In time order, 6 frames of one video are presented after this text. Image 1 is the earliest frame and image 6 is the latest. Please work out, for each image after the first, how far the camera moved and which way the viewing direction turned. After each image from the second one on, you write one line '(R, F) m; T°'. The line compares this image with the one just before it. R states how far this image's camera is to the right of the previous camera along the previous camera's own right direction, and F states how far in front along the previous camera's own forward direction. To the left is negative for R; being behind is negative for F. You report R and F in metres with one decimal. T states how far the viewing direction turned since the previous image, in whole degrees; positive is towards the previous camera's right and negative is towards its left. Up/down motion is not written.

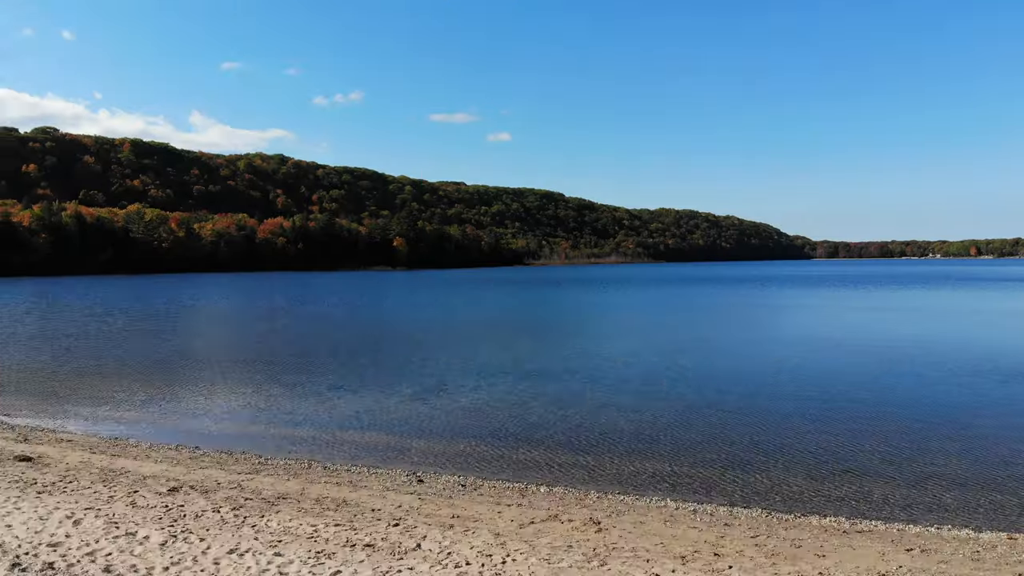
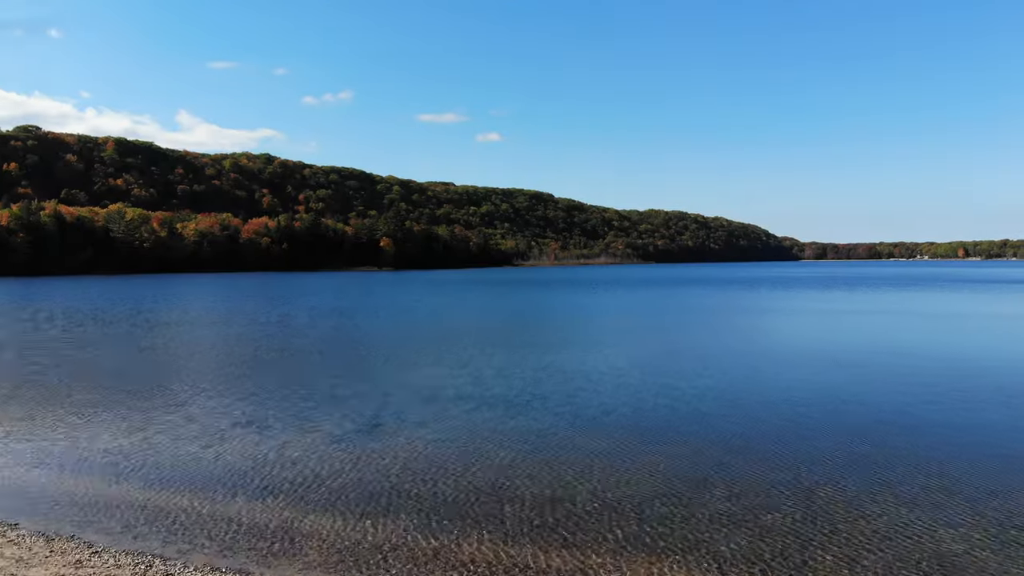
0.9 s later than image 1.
(+0.1, +0.9) m; +1°
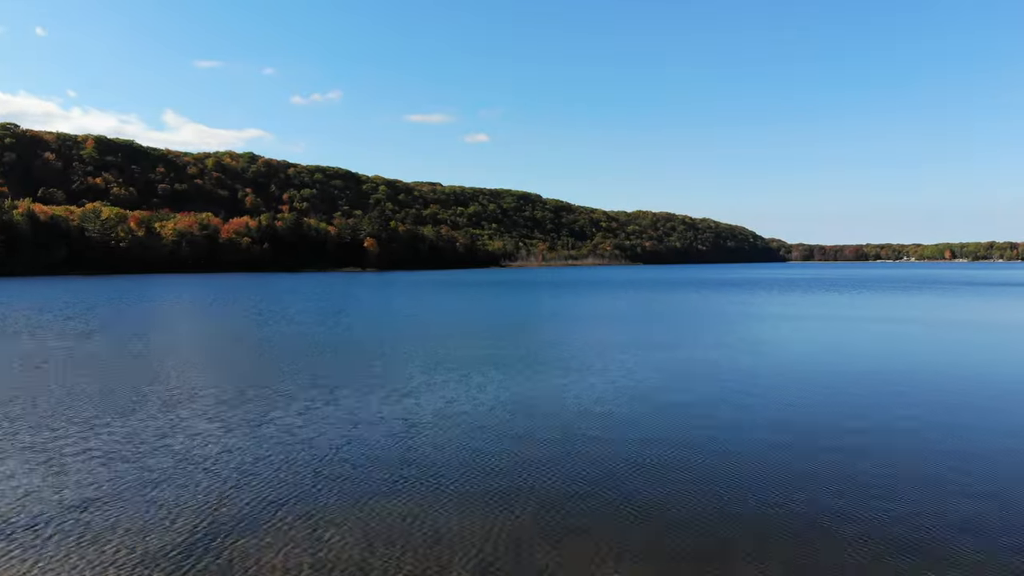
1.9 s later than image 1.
(+0.1, +1.3) m; +1°
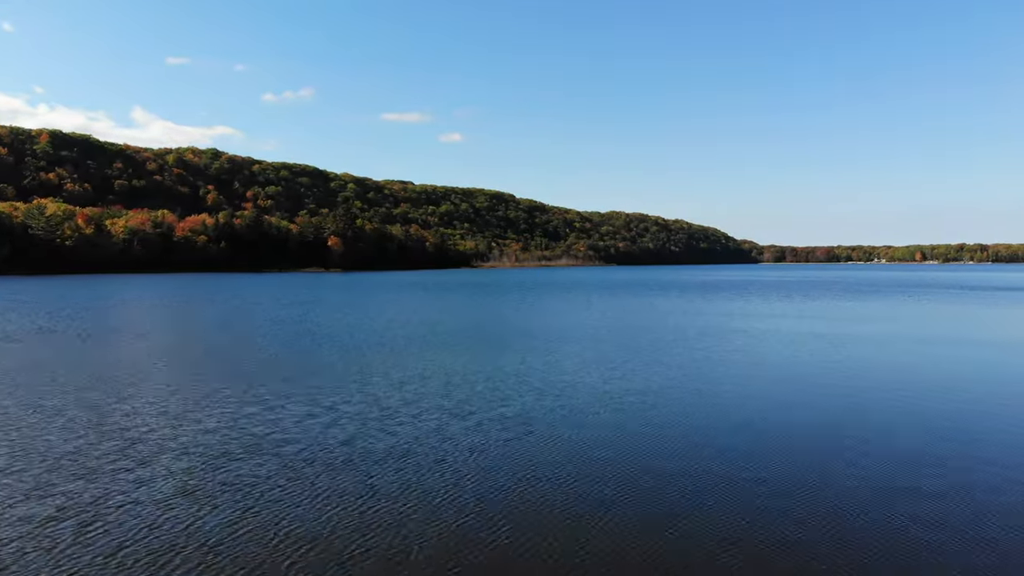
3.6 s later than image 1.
(+0.3, +2.5) m; +2°
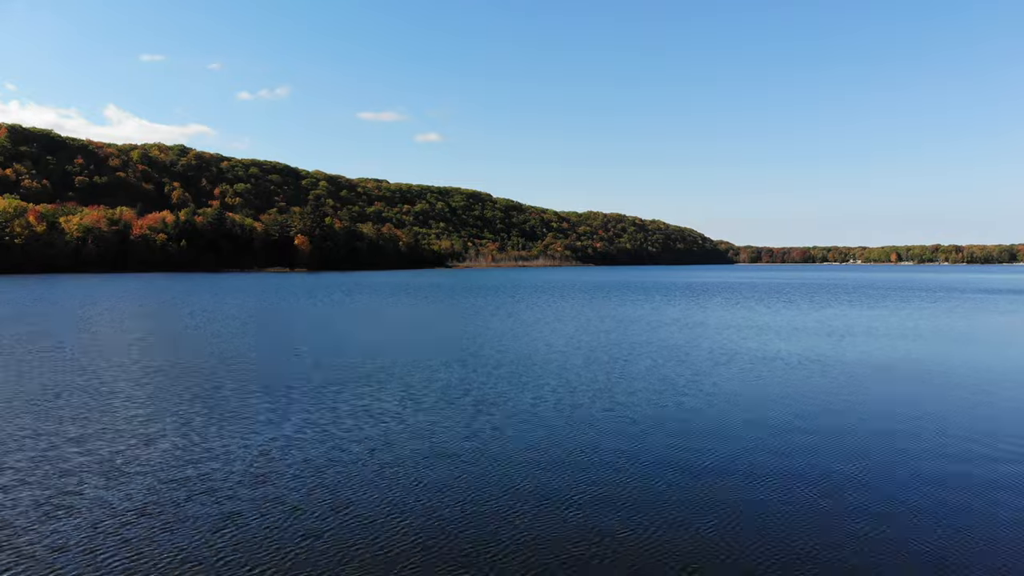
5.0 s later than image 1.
(+0.3, +2.1) m; +2°
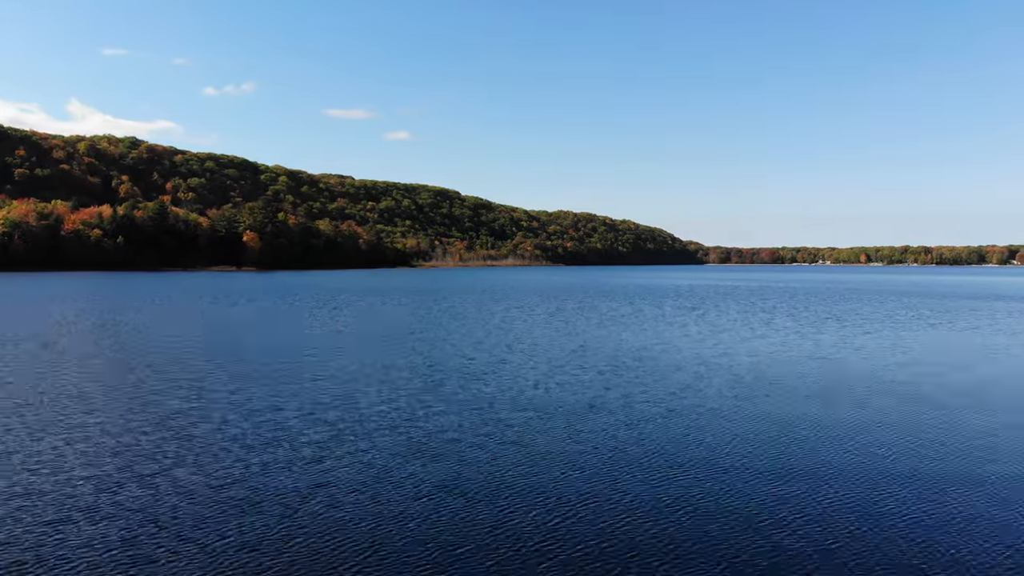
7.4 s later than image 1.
(+0.4, +3.5) m; +3°
